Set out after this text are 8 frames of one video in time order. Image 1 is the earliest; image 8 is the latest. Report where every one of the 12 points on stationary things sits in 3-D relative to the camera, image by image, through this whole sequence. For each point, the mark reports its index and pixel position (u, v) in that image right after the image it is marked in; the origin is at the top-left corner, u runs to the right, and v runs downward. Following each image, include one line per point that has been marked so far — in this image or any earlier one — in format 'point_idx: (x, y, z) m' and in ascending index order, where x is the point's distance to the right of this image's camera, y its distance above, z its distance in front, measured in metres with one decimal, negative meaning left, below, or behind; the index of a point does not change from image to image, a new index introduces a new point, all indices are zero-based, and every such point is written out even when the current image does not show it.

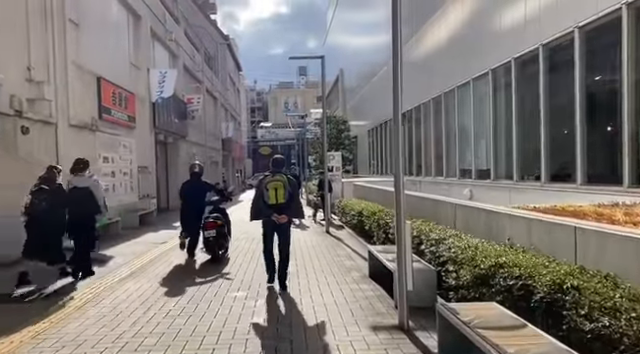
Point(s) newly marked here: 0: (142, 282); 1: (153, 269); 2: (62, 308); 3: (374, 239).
0: (-3.0, -1.8, +7.3) m
1: (-3.3, -1.8, +8.6) m
2: (-3.4, -1.7, +5.6) m
3: (+1.2, -1.4, +9.3) m
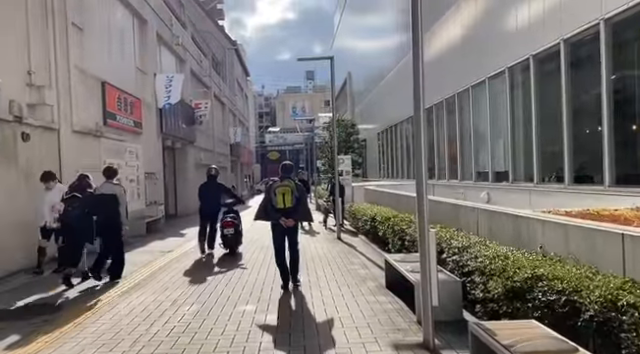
0: (-2.8, -1.9, +6.9) m
1: (-3.1, -1.9, +8.3) m
2: (-3.2, -1.8, +5.3) m
3: (+1.4, -1.4, +8.9) m
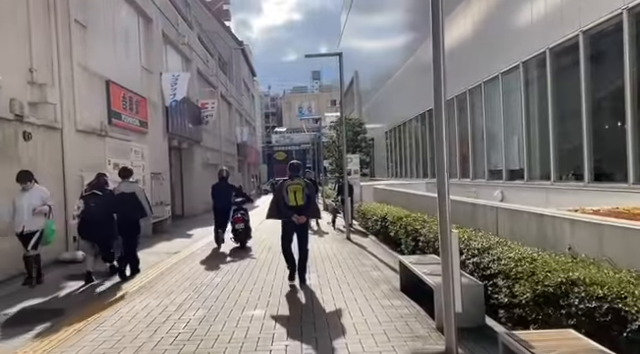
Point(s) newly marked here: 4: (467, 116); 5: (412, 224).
0: (-2.6, -1.9, +6.7) m
1: (-2.9, -1.9, +8.0) m
2: (-3.0, -1.8, +5.0) m
3: (+1.6, -1.4, +8.6) m
4: (+4.9, +2.0, +14.9) m
5: (+1.8, -0.9, +8.4) m
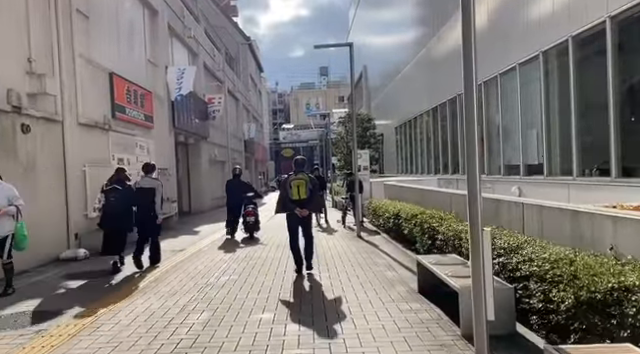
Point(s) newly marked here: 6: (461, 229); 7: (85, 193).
0: (-2.4, -1.8, +6.3) m
1: (-2.7, -1.8, +7.7) m
2: (-2.9, -1.7, +4.6) m
3: (+1.8, -1.3, +8.1) m
4: (+5.3, +2.2, +14.4) m
5: (+2.0, -0.8, +7.9) m
6: (+2.1, -0.8, +6.5) m
7: (-5.4, -0.4, +10.0) m
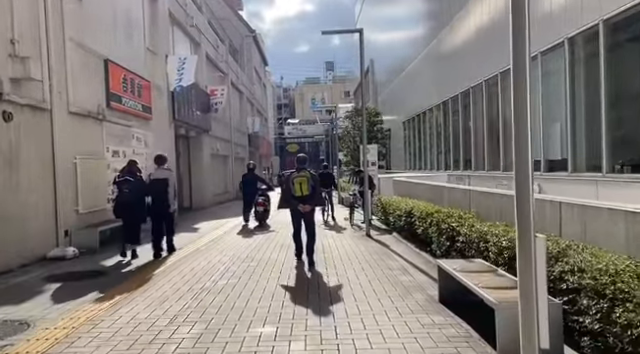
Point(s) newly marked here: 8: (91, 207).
0: (-2.3, -1.7, +5.7) m
1: (-2.5, -1.7, +7.0) m
2: (-2.8, -1.6, +4.0) m
3: (+2.0, -1.2, +7.5) m
4: (+5.5, +2.3, +13.6) m
5: (+2.1, -0.7, +7.2) m
6: (+2.2, -0.7, +5.8) m
7: (-5.2, -0.2, +9.4) m
8: (-5.3, -0.7, +10.0) m
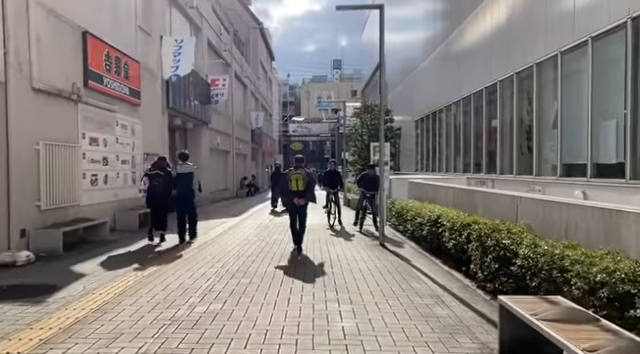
0: (-2.2, -1.6, +4.2) m
1: (-2.4, -1.6, +5.5) m
2: (-2.7, -1.5, +2.5) m
3: (+2.1, -1.2, +5.9) m
4: (+5.7, +2.1, +12.0) m
5: (+2.2, -0.8, +5.7) m
6: (+2.3, -0.8, +4.3) m
7: (-5.1, 0.0, +7.9) m
8: (-5.2, -0.5, +8.5) m
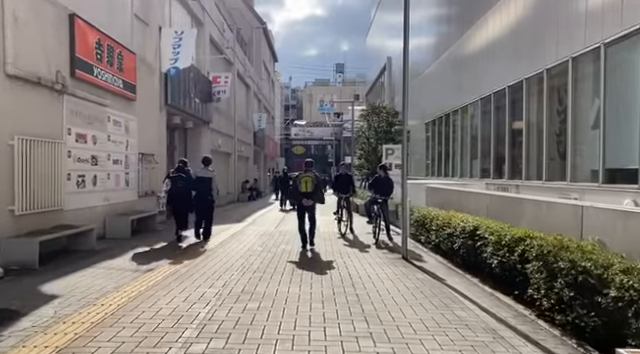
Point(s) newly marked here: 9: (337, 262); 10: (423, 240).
0: (-1.9, -1.6, +3.1) m
1: (-2.2, -1.6, +4.4) m
2: (-2.4, -1.5, +1.4) m
3: (+2.4, -1.3, +4.8) m
4: (+6.1, +2.0, +11.0) m
5: (+2.5, -0.8, +4.6) m
6: (+2.6, -0.8, +3.2) m
7: (-4.8, 0.0, +6.8) m
8: (-4.9, -0.5, +7.5) m
9: (+0.3, -1.6, +8.3) m
10: (+2.3, -1.4, +10.2) m
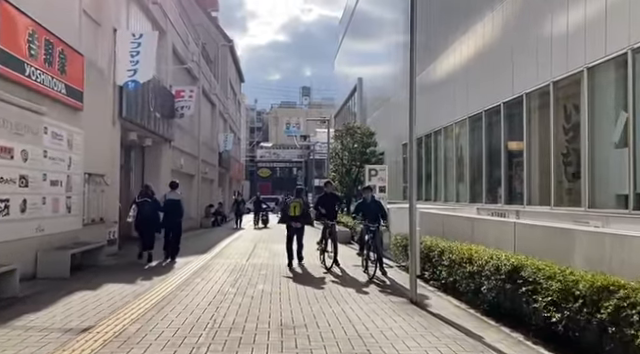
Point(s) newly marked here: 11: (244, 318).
0: (-1.6, -1.7, +1.2) m
1: (-2.0, -1.8, +2.5) m
2: (-2.0, -1.5, -0.5) m
3: (+2.5, -1.5, +3.3) m
4: (+5.7, +1.4, +10.0) m
5: (+2.7, -1.0, +3.2) m
6: (+2.9, -0.9, +1.8) m
7: (-4.8, -0.3, +4.8) m
8: (-4.9, -0.8, +5.4) m
9: (+0.2, -2.0, +6.6) m
10: (+2.0, -1.9, +8.7) m
11: (-1.0, -2.0, +6.1) m
